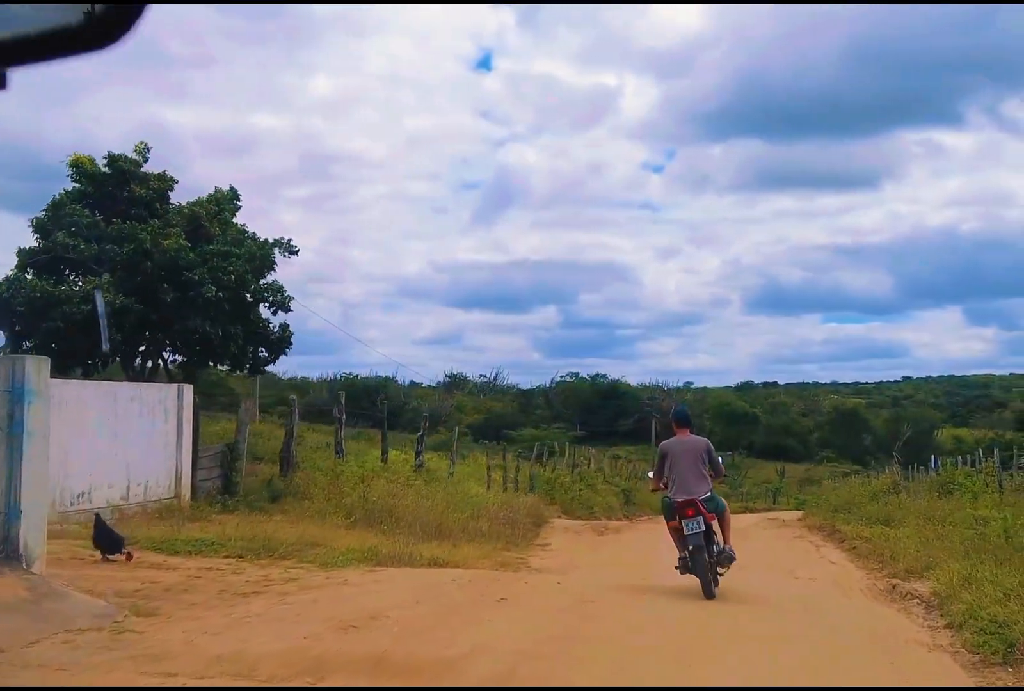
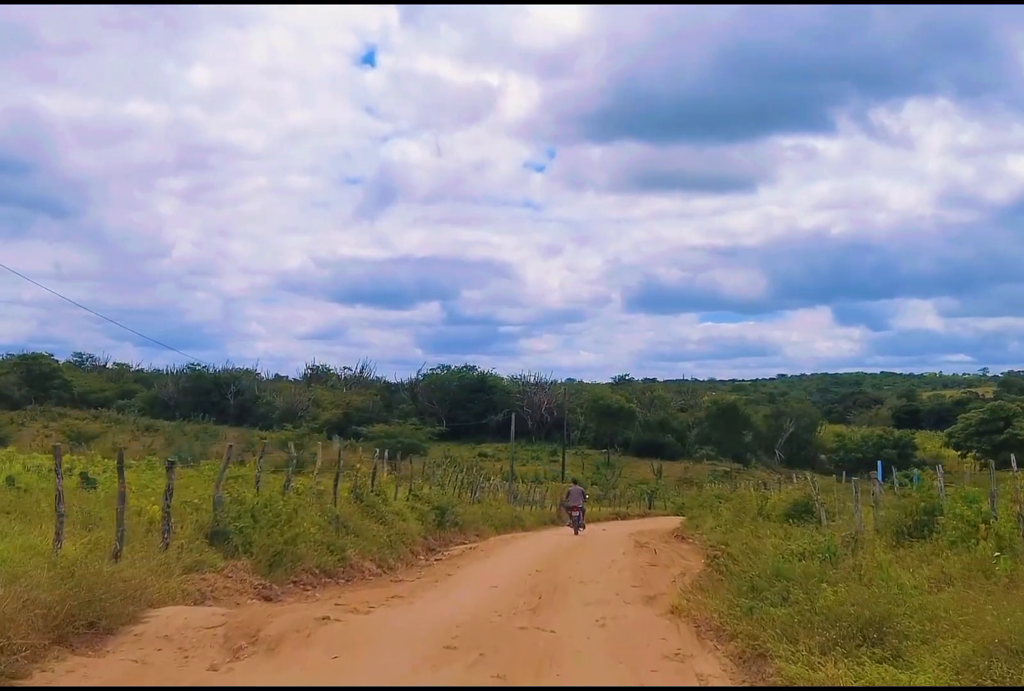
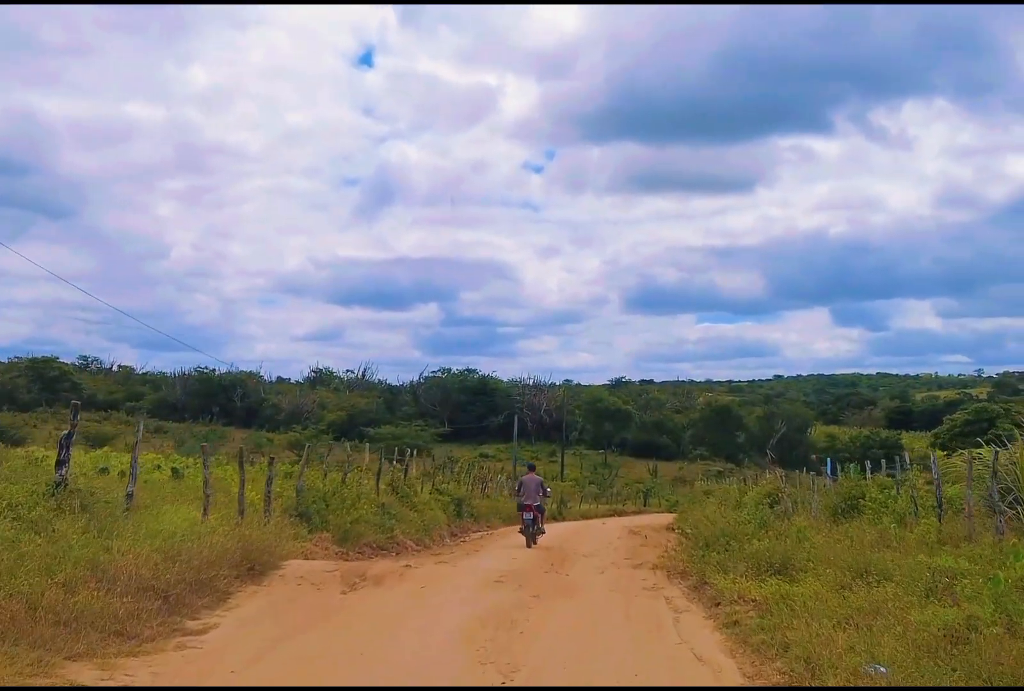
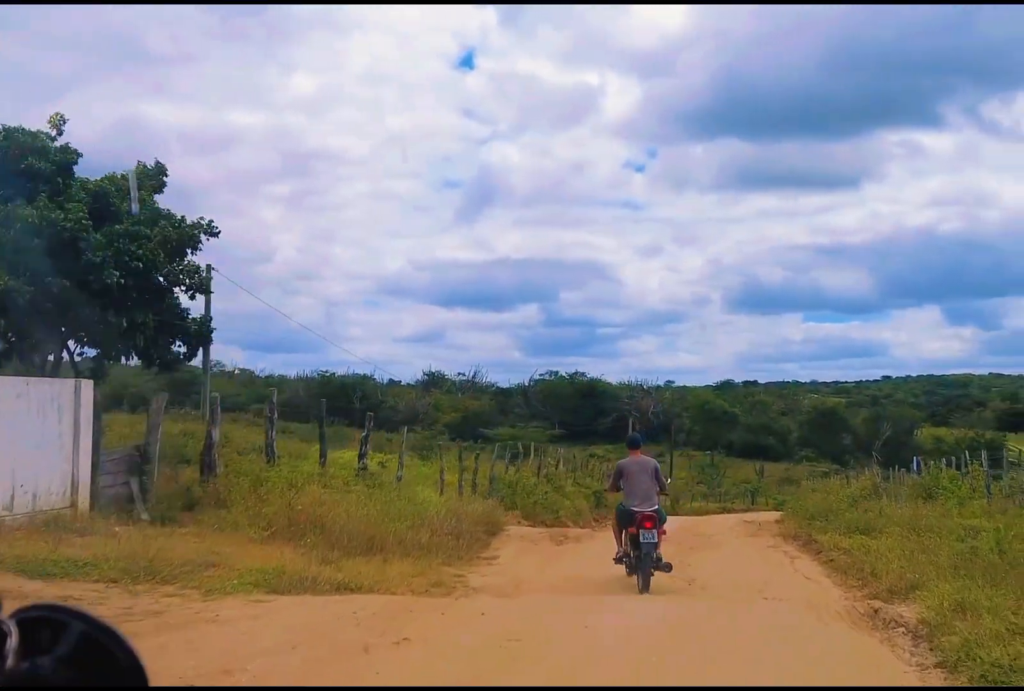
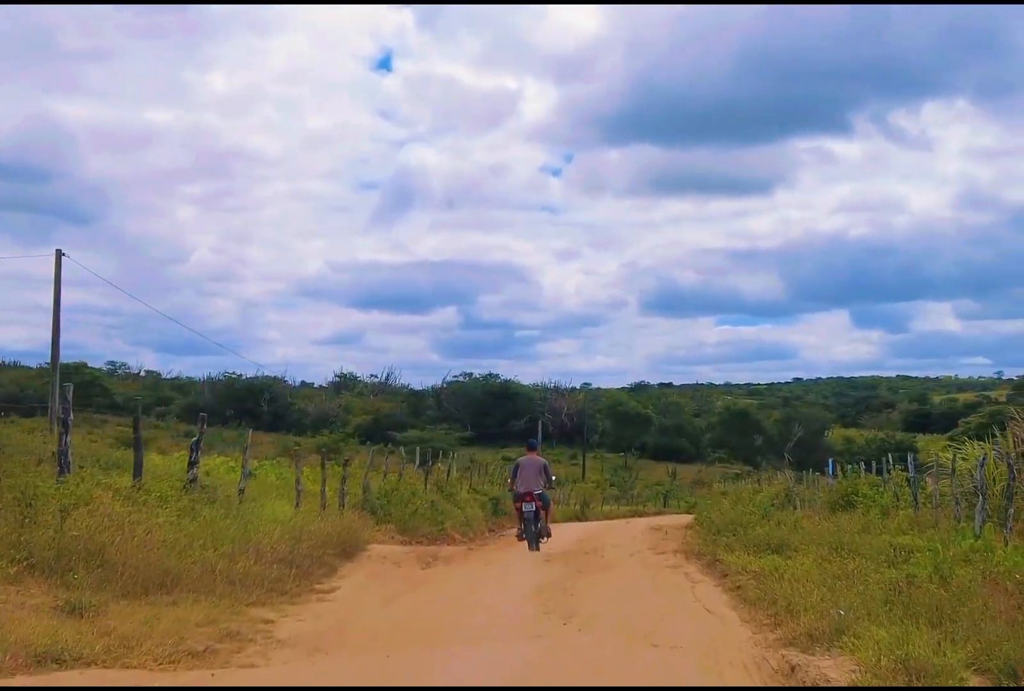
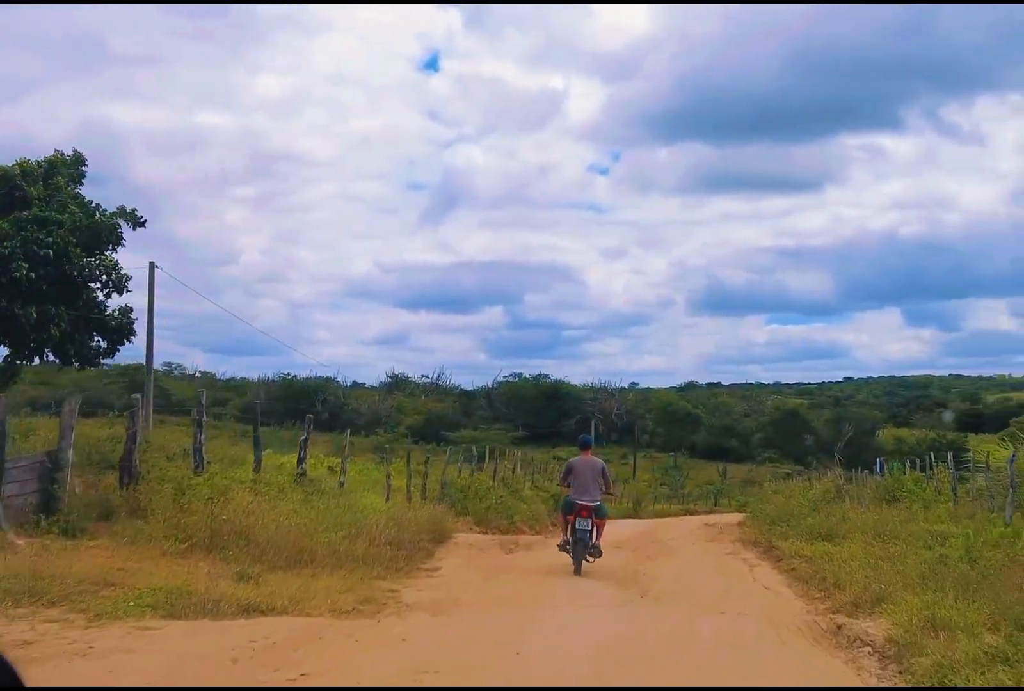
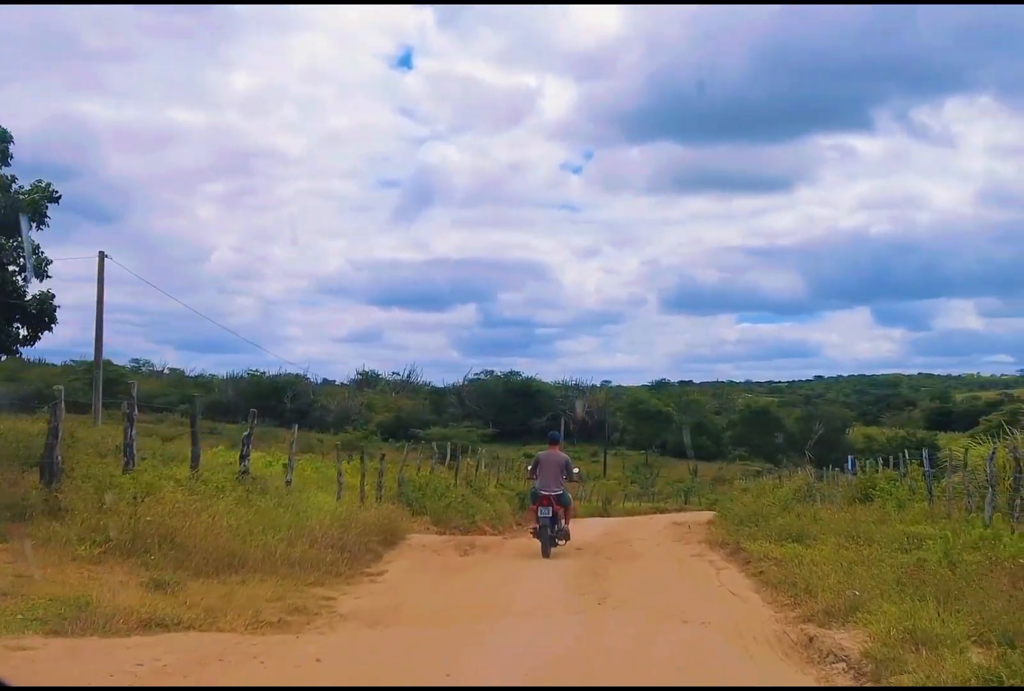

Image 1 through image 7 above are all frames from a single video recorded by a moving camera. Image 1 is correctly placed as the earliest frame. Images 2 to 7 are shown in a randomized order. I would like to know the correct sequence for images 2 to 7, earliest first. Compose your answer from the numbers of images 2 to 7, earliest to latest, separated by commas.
4, 6, 7, 5, 3, 2
